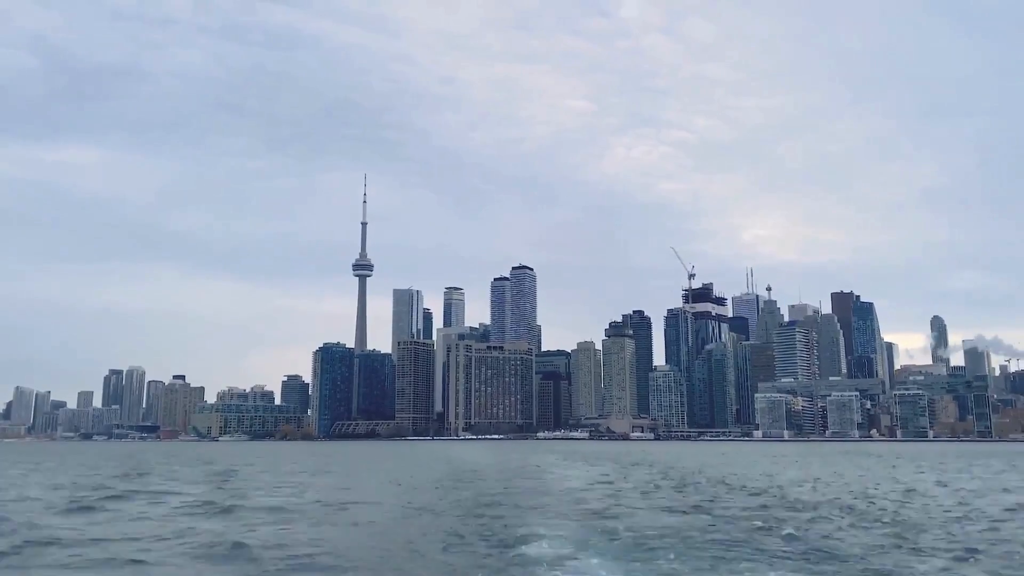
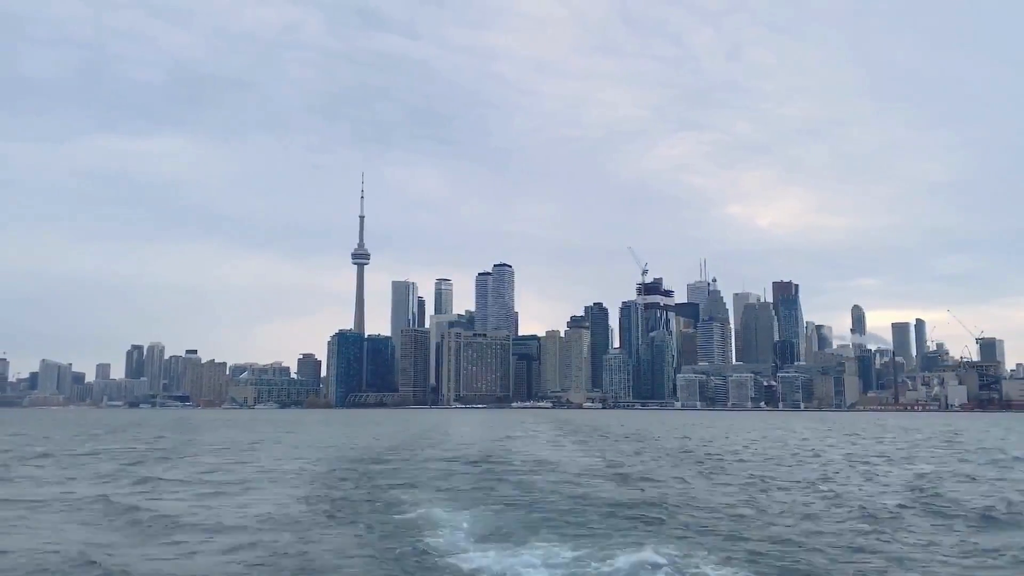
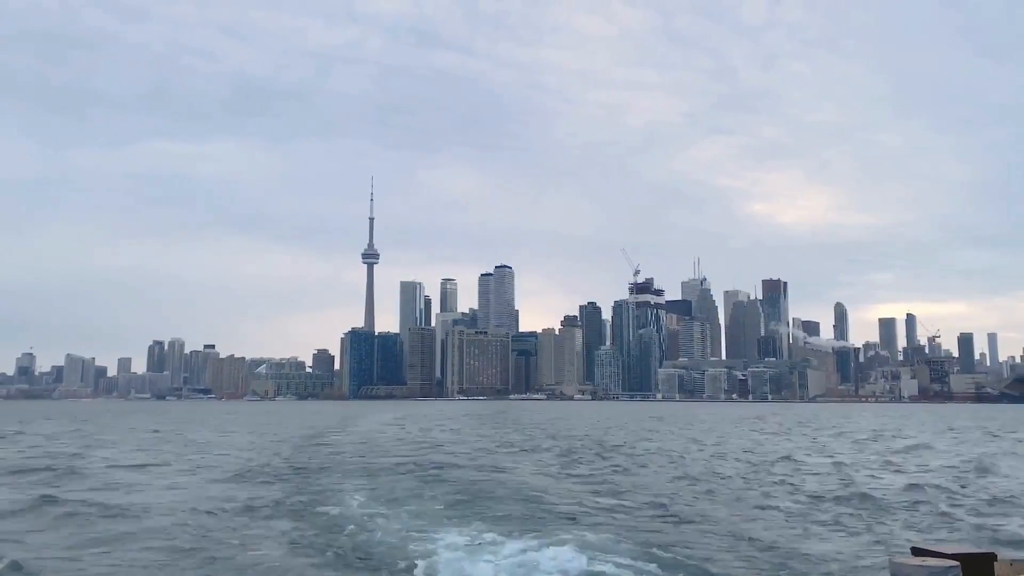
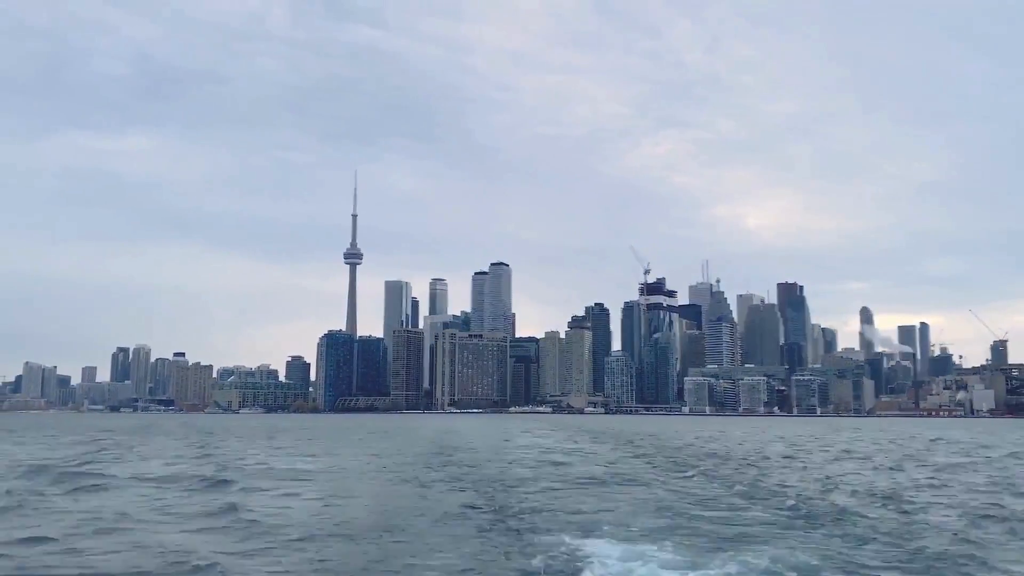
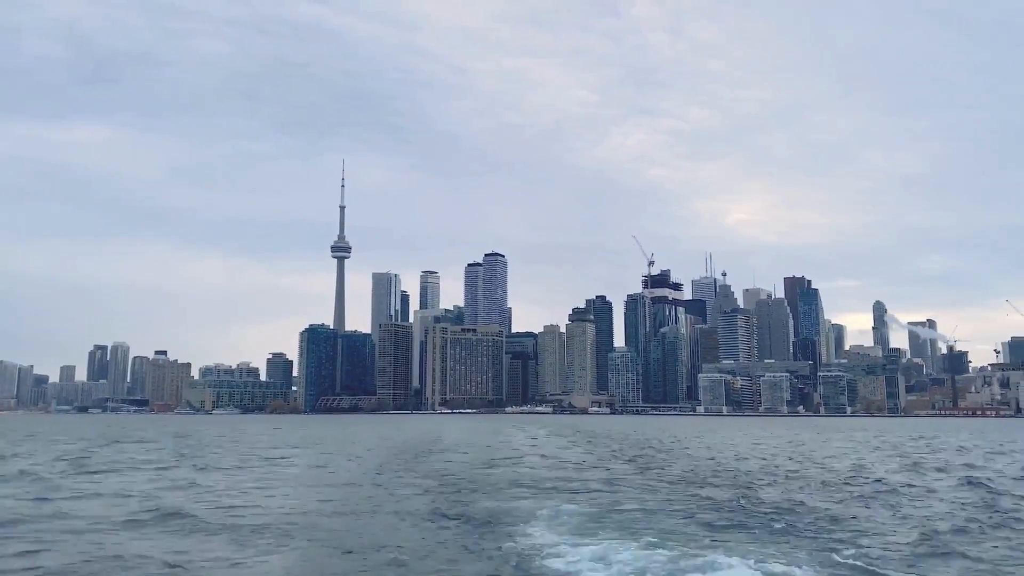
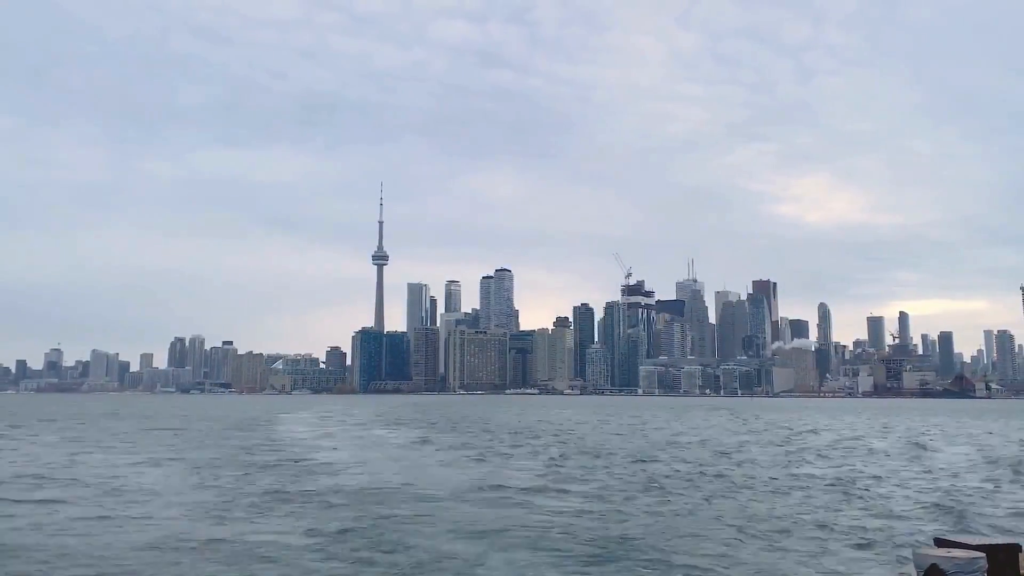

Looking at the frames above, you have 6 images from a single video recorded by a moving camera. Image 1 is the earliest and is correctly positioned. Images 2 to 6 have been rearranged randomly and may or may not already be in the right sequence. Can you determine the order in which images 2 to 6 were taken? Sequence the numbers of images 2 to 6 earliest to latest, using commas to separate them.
5, 4, 2, 3, 6
